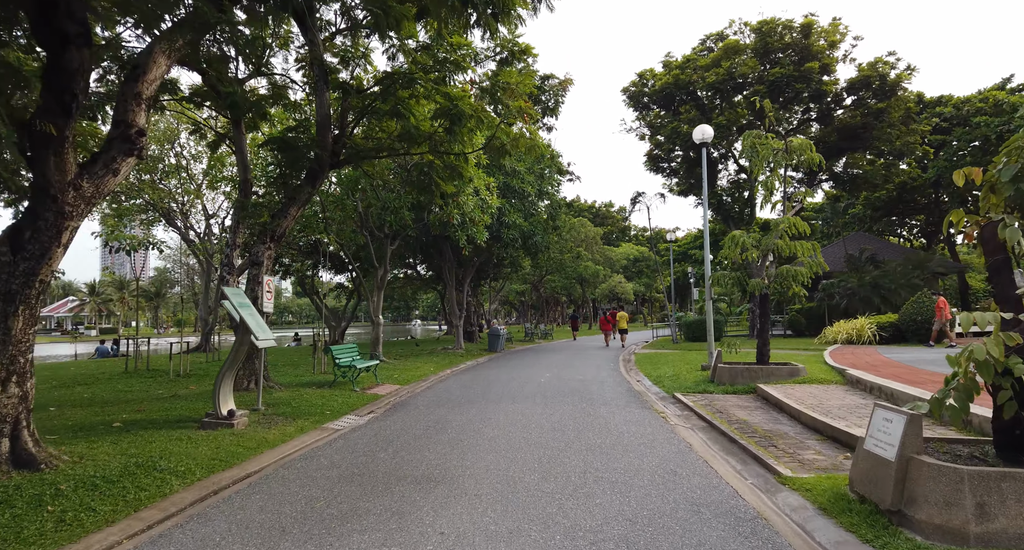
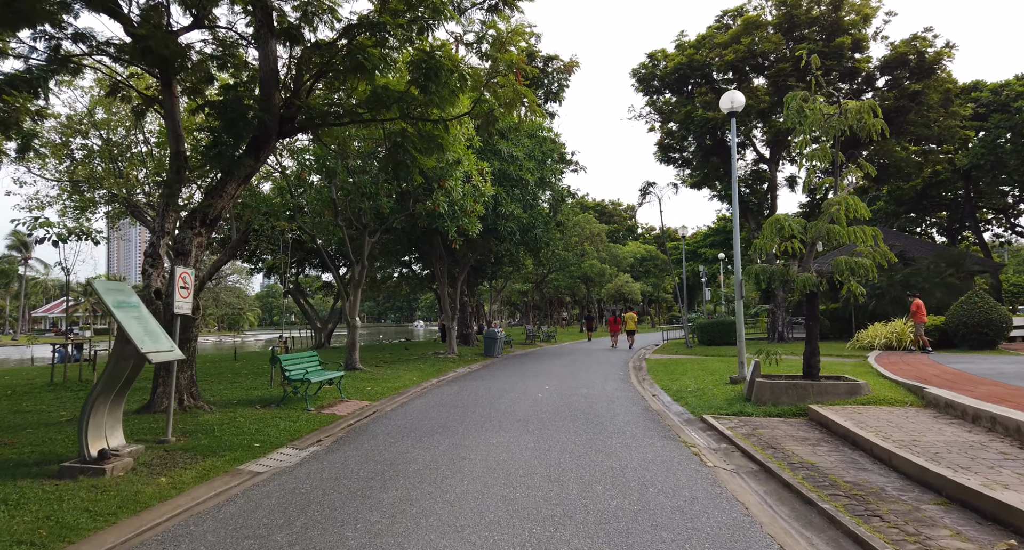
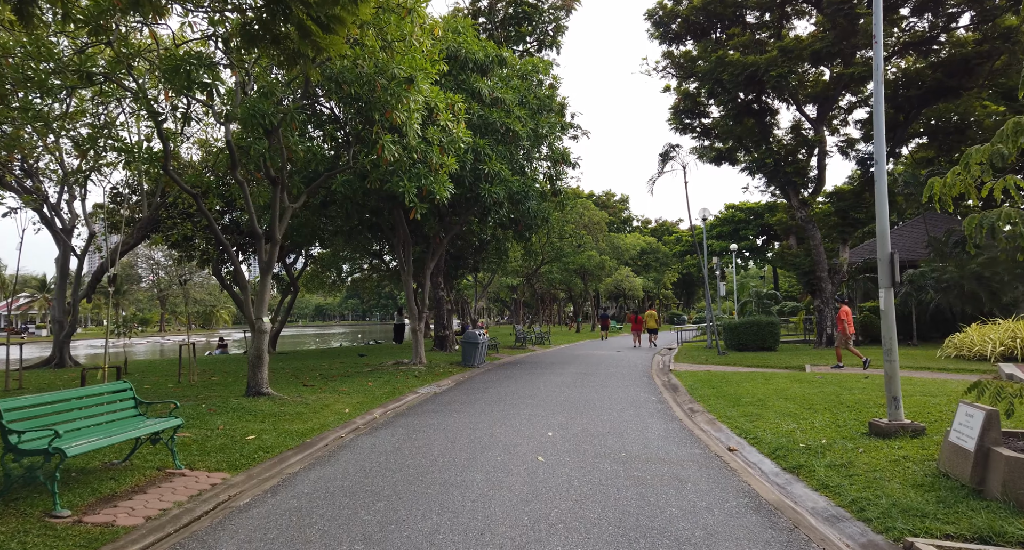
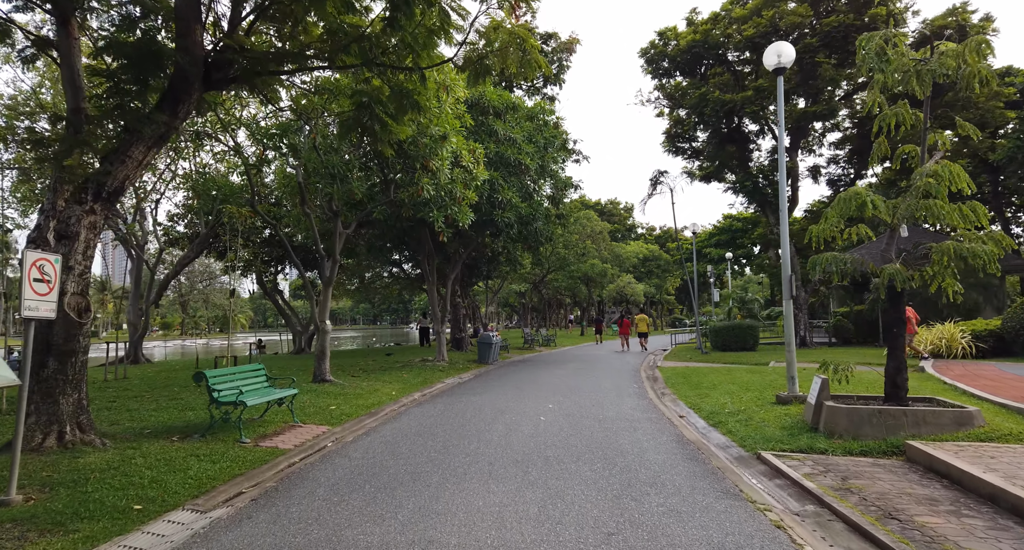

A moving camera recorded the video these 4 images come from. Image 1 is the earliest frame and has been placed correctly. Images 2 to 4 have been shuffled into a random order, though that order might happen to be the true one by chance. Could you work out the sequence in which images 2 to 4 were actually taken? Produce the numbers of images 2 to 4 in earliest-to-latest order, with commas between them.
2, 4, 3
